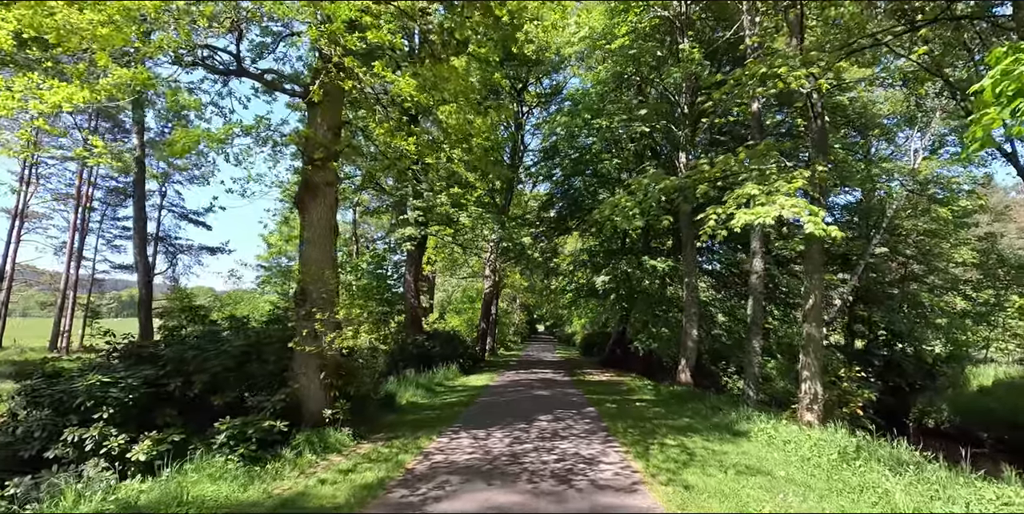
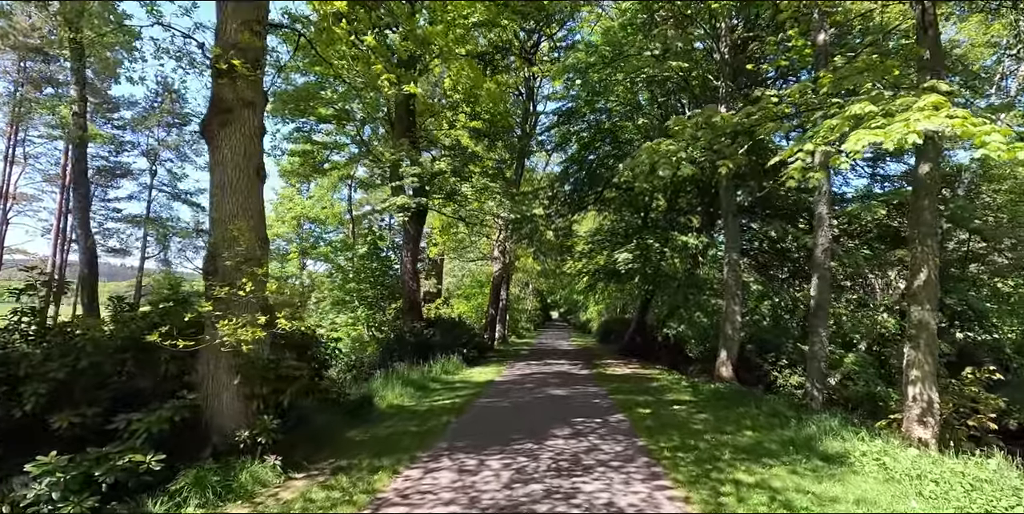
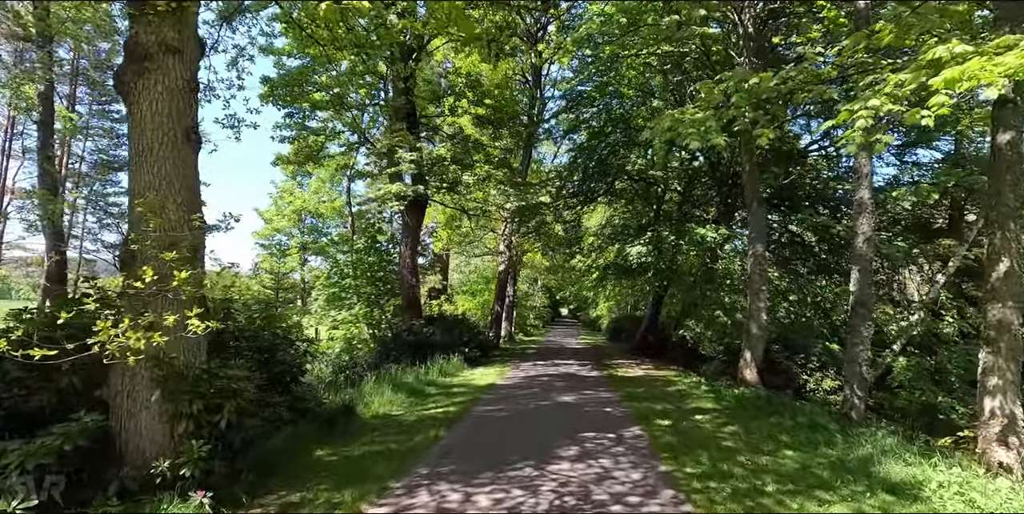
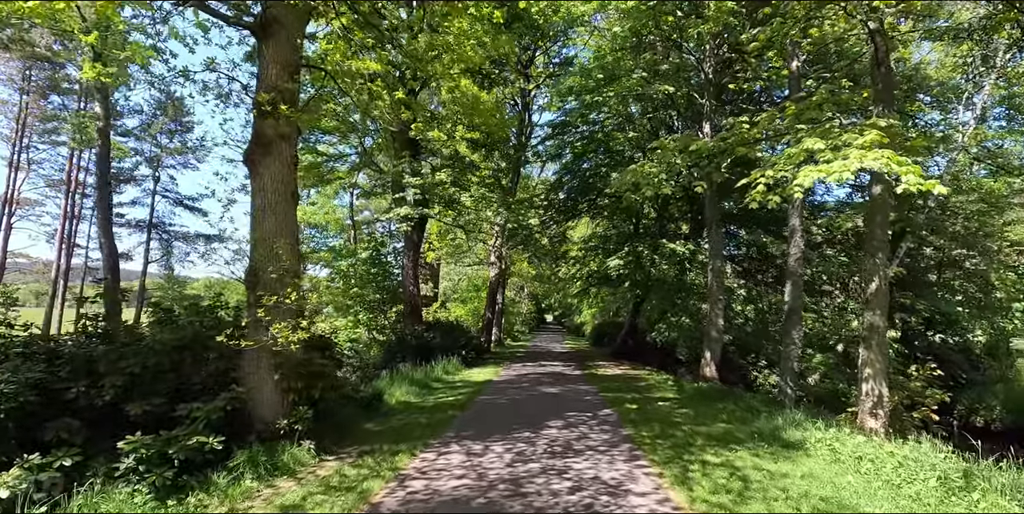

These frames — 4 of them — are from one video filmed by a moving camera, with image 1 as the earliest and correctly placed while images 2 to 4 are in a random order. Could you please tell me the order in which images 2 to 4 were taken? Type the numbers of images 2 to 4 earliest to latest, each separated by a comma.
4, 2, 3
